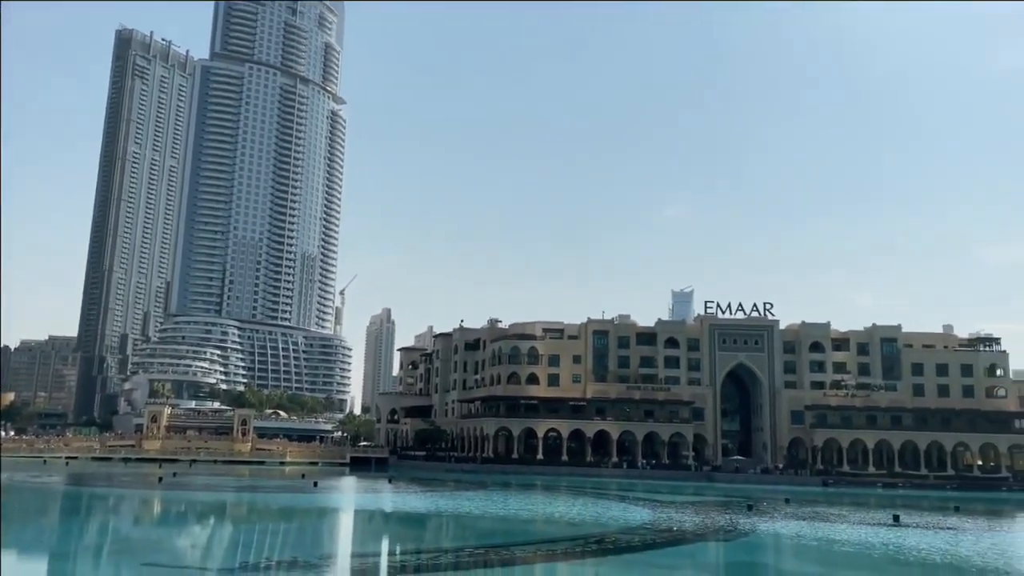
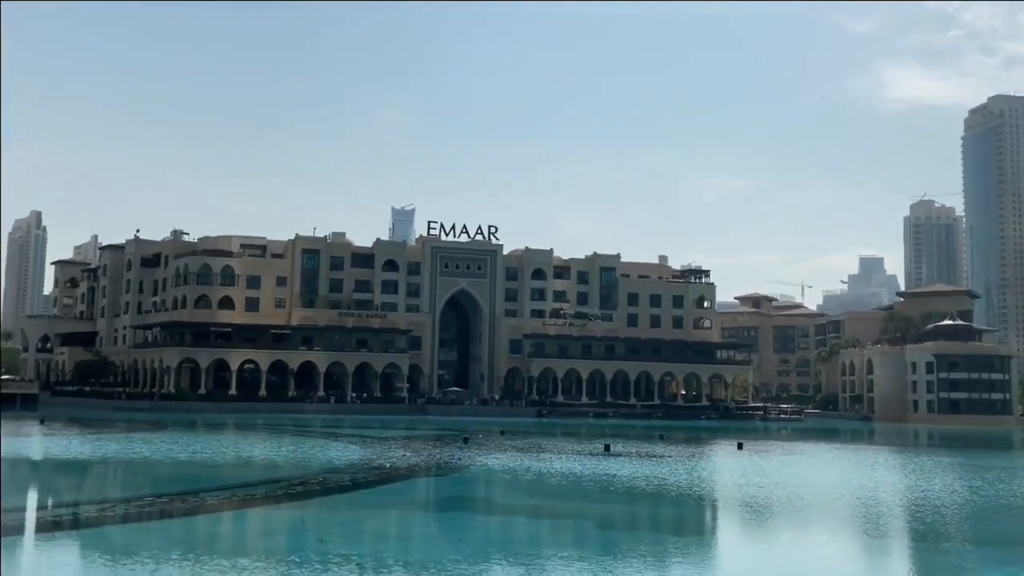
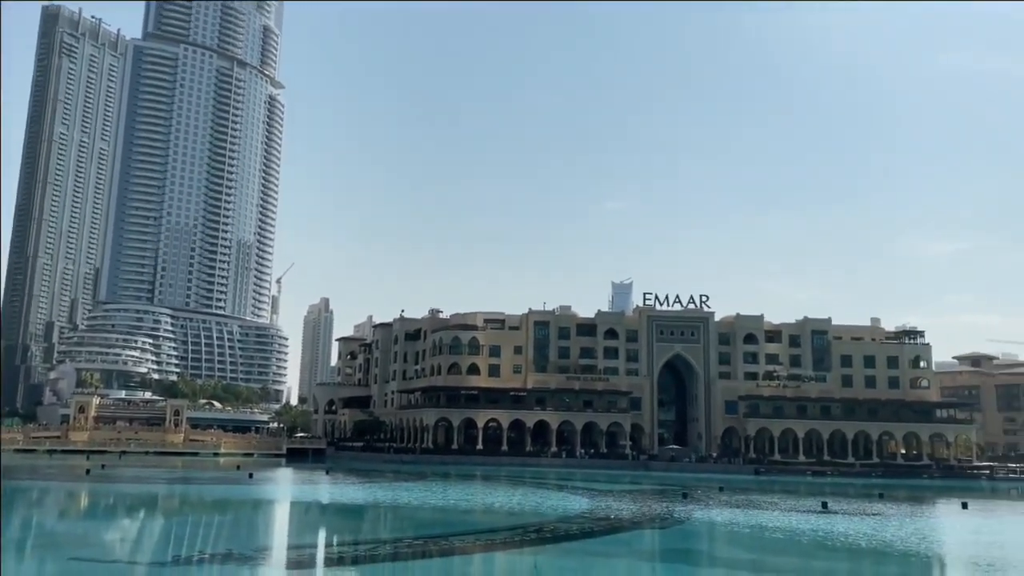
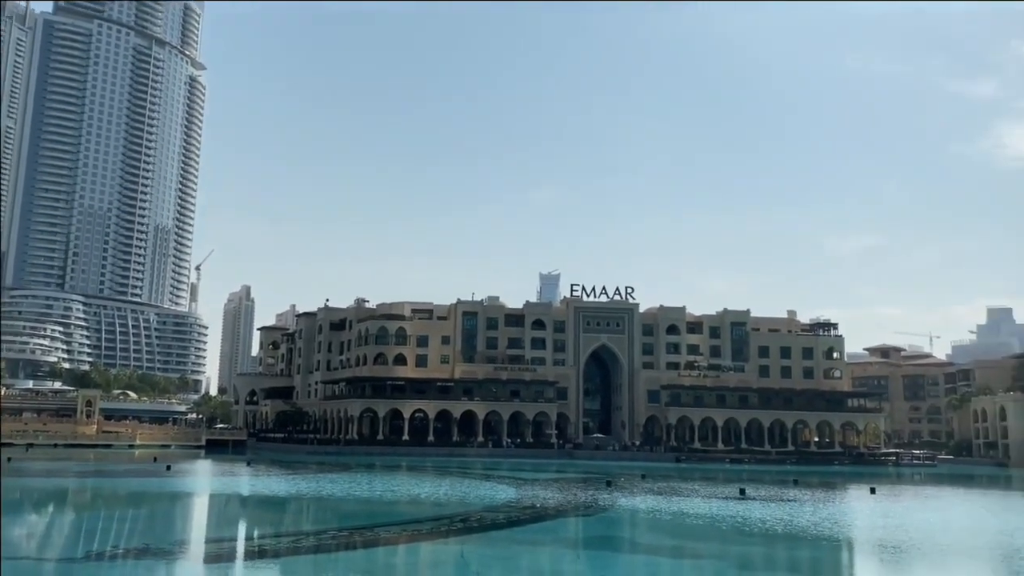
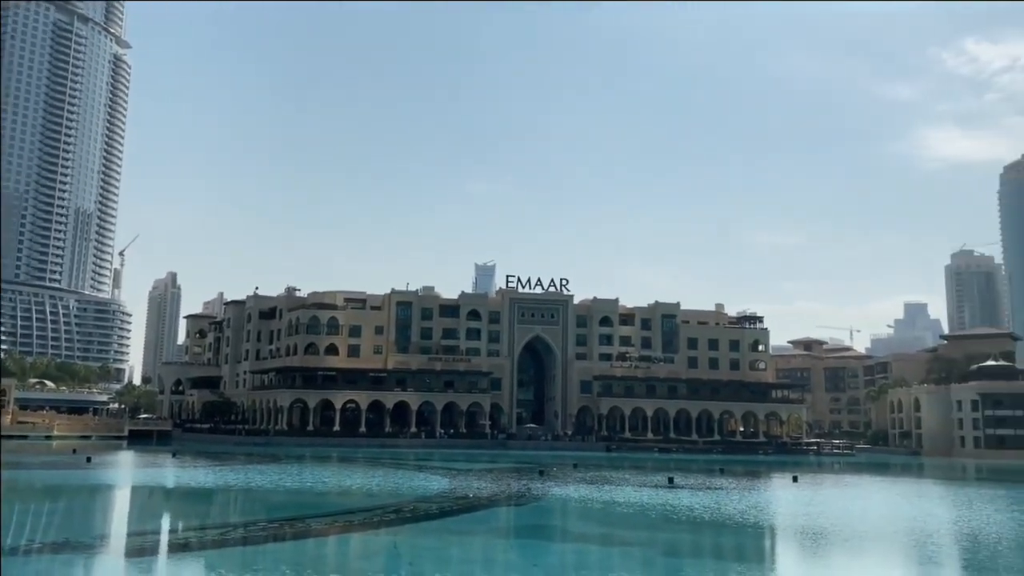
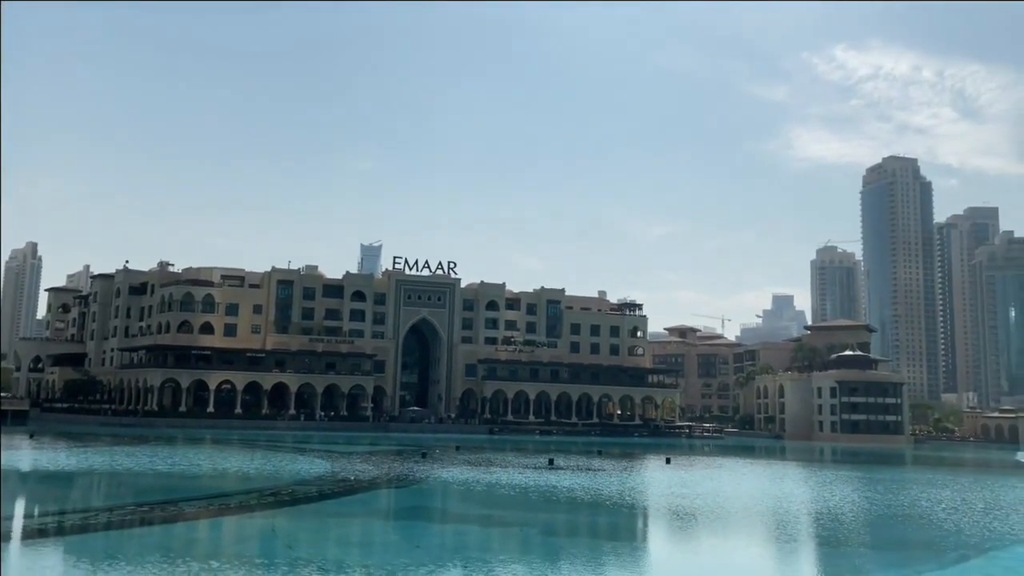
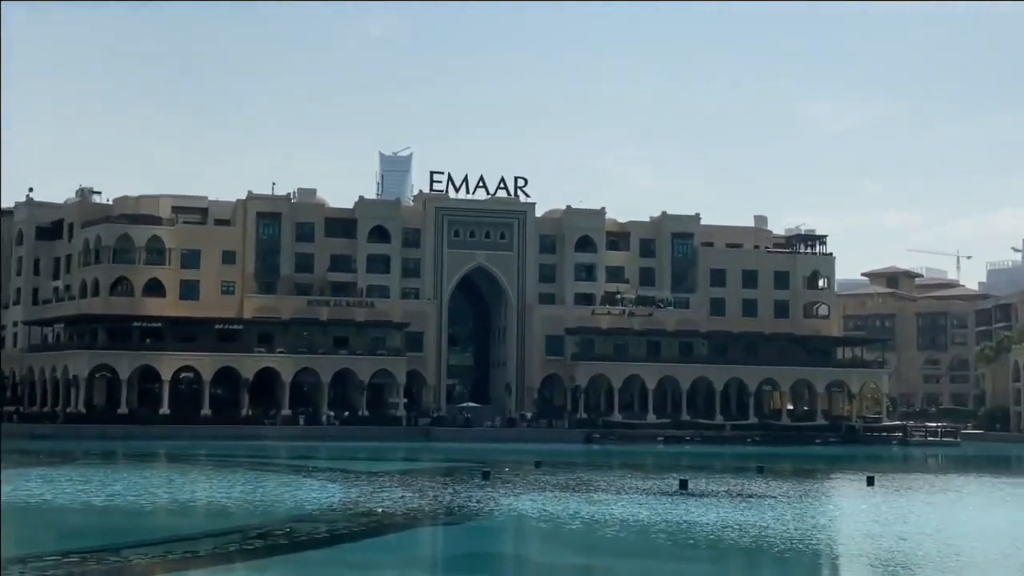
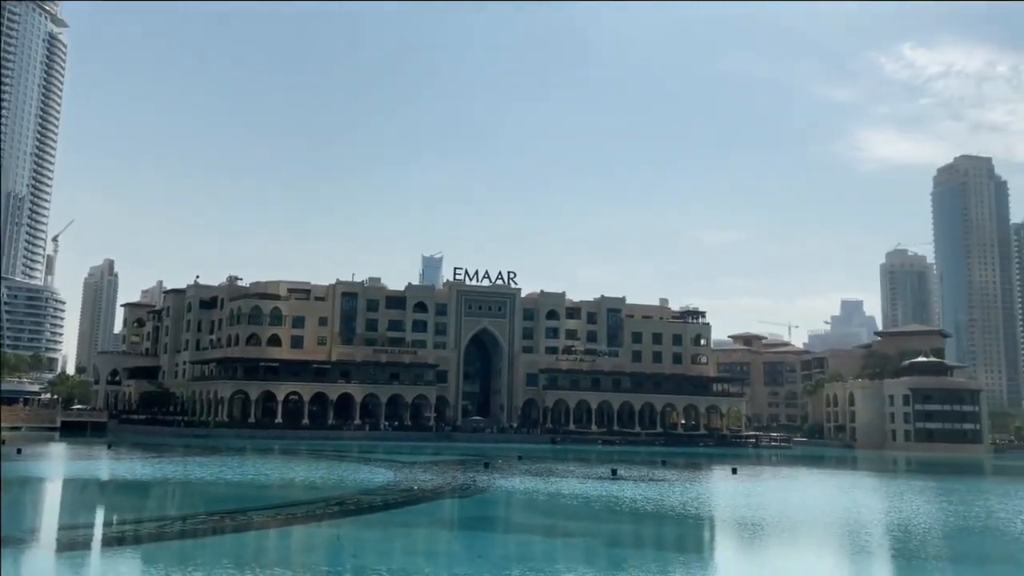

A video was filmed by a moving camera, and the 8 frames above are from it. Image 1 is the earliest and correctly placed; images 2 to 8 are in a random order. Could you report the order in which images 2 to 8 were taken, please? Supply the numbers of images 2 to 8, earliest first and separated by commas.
3, 4, 5, 8, 6, 2, 7
